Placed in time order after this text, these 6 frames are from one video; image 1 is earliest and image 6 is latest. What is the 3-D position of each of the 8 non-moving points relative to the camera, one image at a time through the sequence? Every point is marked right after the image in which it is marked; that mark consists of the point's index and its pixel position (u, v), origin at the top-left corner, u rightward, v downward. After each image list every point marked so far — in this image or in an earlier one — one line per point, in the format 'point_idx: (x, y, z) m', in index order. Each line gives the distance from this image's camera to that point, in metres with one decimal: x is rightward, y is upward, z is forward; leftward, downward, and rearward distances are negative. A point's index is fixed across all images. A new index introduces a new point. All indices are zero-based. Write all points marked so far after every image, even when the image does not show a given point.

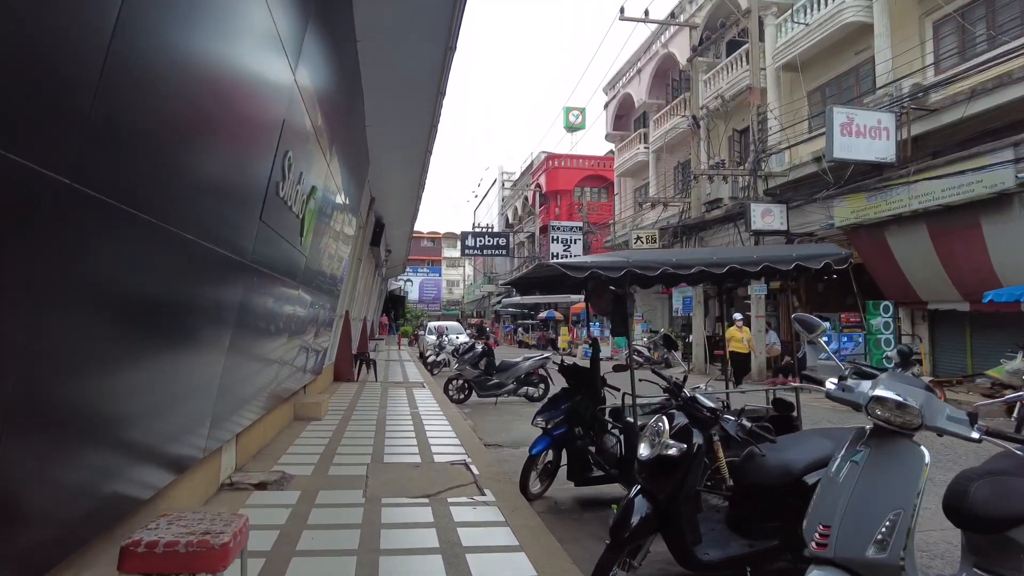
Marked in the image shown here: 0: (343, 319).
0: (-3.1, -0.6, +12.1) m
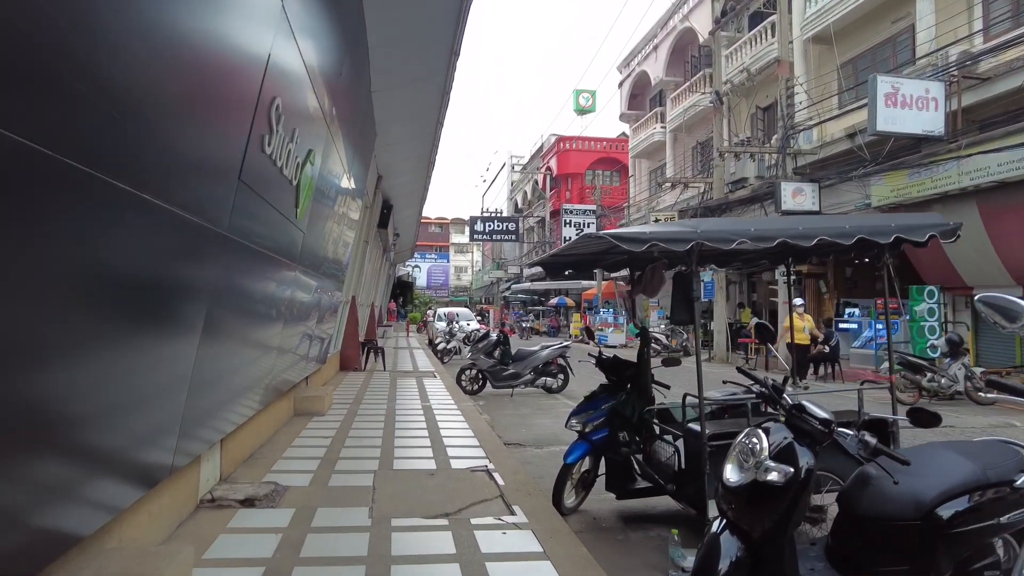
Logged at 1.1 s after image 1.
0: (-2.8, -0.3, +11.4) m
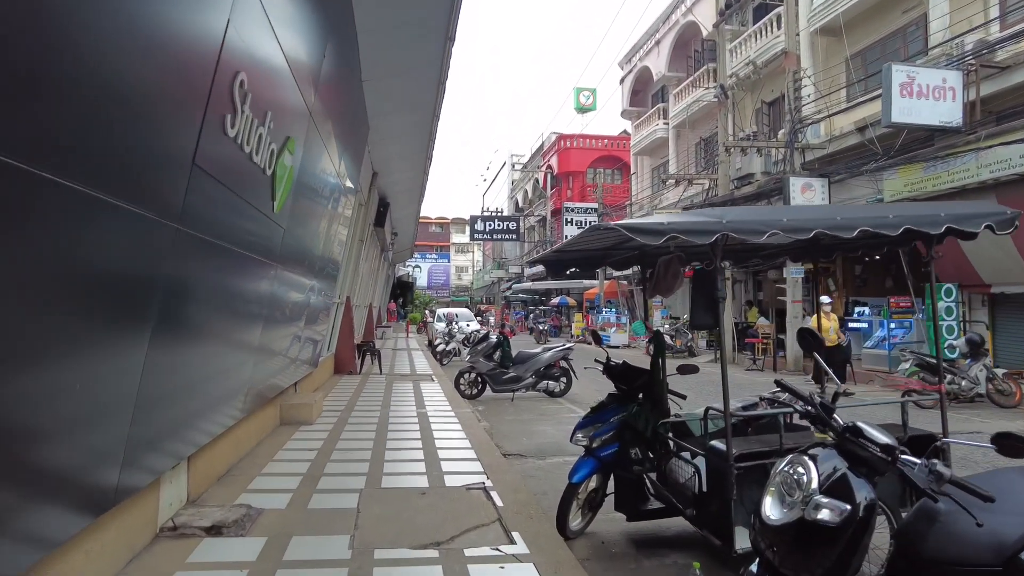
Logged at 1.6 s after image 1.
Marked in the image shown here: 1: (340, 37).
0: (-2.8, -0.3, +11.0) m
1: (-1.7, +2.6, +6.7) m
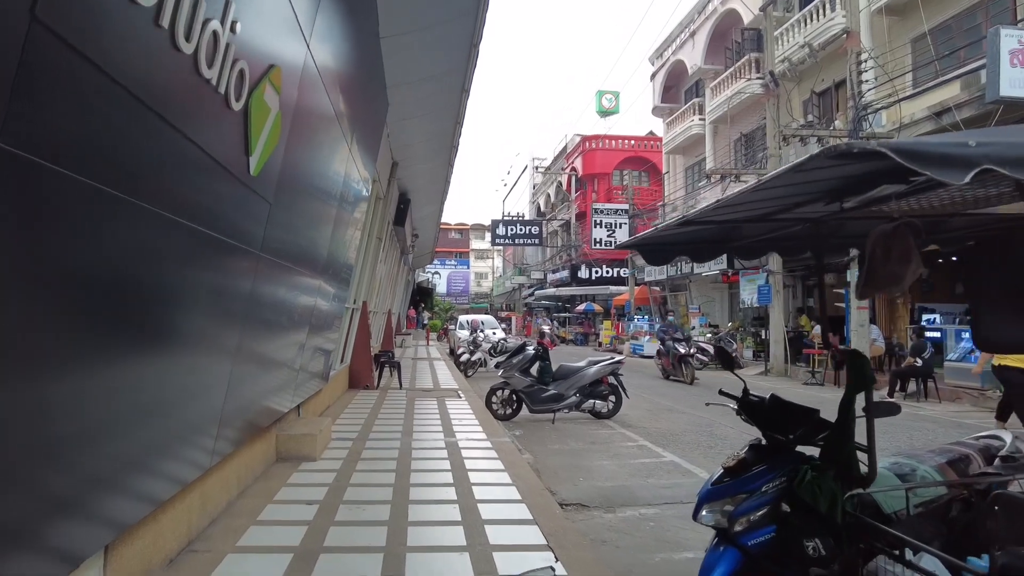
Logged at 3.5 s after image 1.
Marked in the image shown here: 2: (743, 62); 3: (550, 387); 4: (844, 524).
0: (-2.3, -0.3, +9.7) m
1: (-1.3, +2.6, +5.4) m
2: (+6.8, +6.7, +19.4) m
3: (+0.5, -1.2, +8.0) m
4: (+1.1, -0.8, +2.2) m
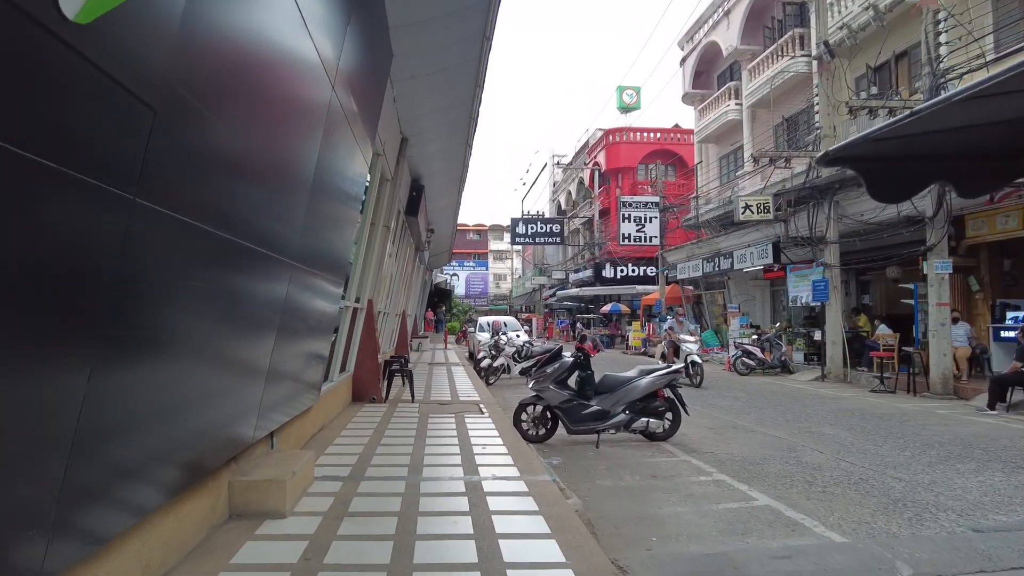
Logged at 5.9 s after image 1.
0: (-1.9, -0.3, +8.3) m
1: (-1.1, +2.6, +4.0) m
2: (+7.4, +6.8, +17.8) m
3: (+0.8, -1.1, +6.5) m
4: (+1.3, -0.7, +0.7) m
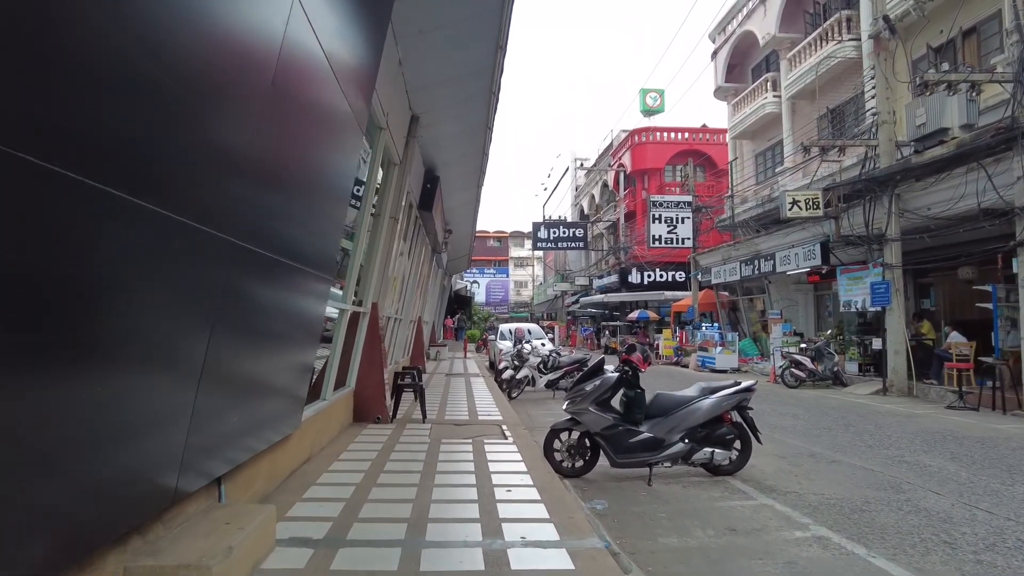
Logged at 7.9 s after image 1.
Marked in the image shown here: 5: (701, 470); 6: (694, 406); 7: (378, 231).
0: (-1.6, -0.3, +7.1) m
1: (-0.9, +2.7, +2.8) m
2: (+8.0, +6.7, +16.4) m
3: (+1.1, -1.1, +5.3) m
4: (+1.4, -0.6, -0.6) m
5: (+1.6, -1.6, +5.7) m
6: (+1.5, -0.9, +5.3) m
7: (-1.4, +0.6, +7.2) m
